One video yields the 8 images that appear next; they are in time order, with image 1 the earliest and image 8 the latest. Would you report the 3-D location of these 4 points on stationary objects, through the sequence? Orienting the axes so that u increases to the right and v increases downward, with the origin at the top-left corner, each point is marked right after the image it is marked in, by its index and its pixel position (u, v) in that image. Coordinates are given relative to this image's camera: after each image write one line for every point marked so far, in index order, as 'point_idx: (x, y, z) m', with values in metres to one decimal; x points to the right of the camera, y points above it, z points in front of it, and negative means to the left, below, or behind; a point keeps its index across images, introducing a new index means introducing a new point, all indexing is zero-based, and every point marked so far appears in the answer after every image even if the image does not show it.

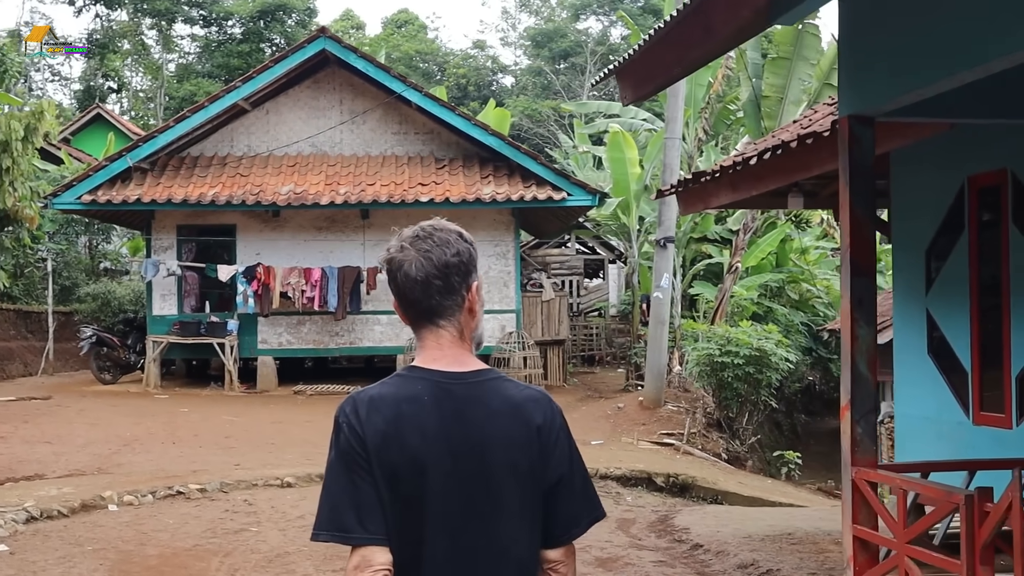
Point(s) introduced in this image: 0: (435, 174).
0: (-1.1, +1.6, +12.3) m
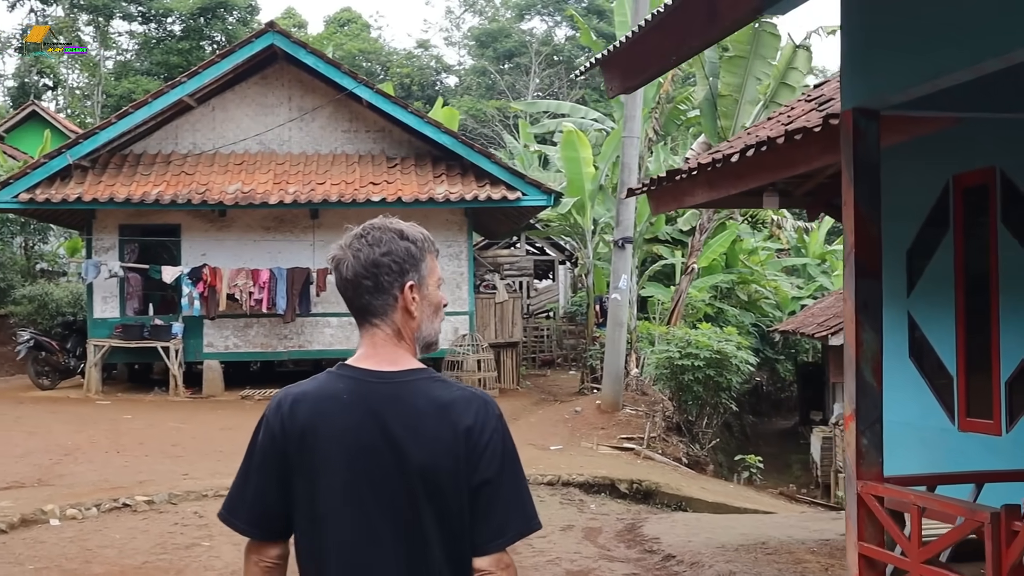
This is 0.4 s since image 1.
0: (-1.7, +1.6, +12.0) m
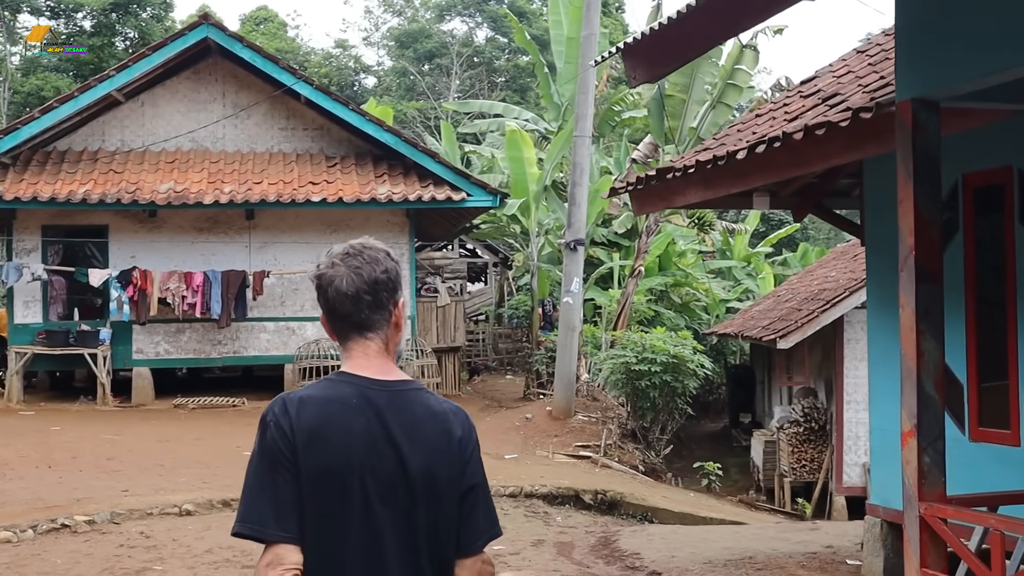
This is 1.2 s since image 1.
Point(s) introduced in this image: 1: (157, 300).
0: (-2.5, +1.5, +11.6) m
1: (-4.4, -0.1, +11.0) m
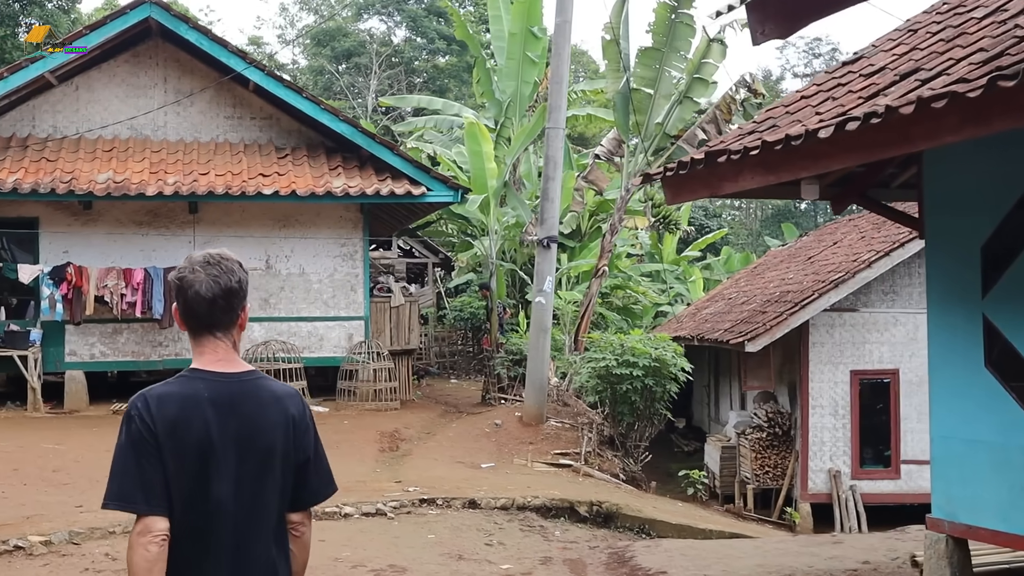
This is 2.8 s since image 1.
0: (-2.9, +1.6, +11.0) m
1: (-4.9, -0.1, +10.2) m
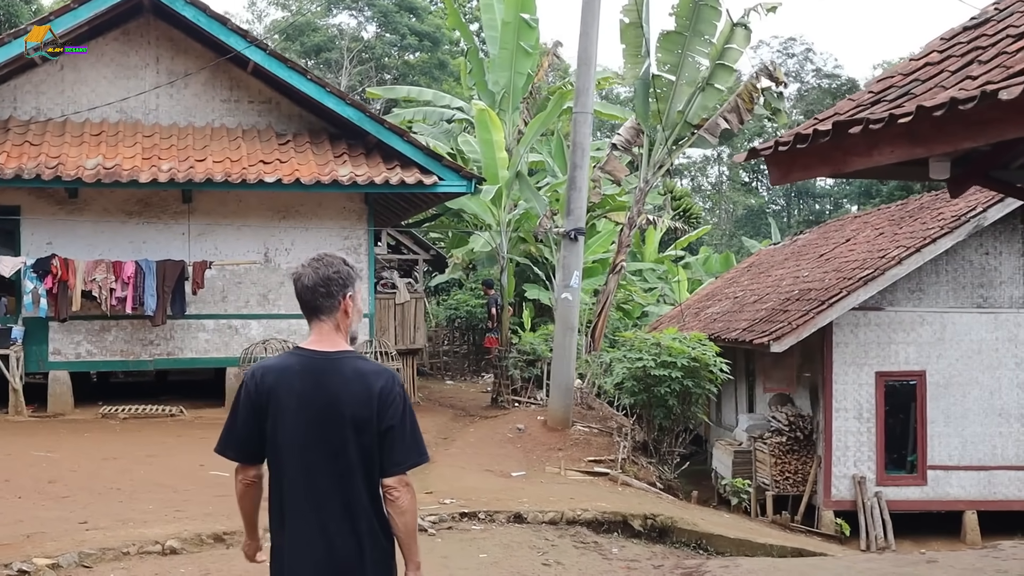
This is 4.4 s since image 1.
0: (-2.8, +1.6, +10.4) m
1: (-4.7, -0.1, +9.5) m
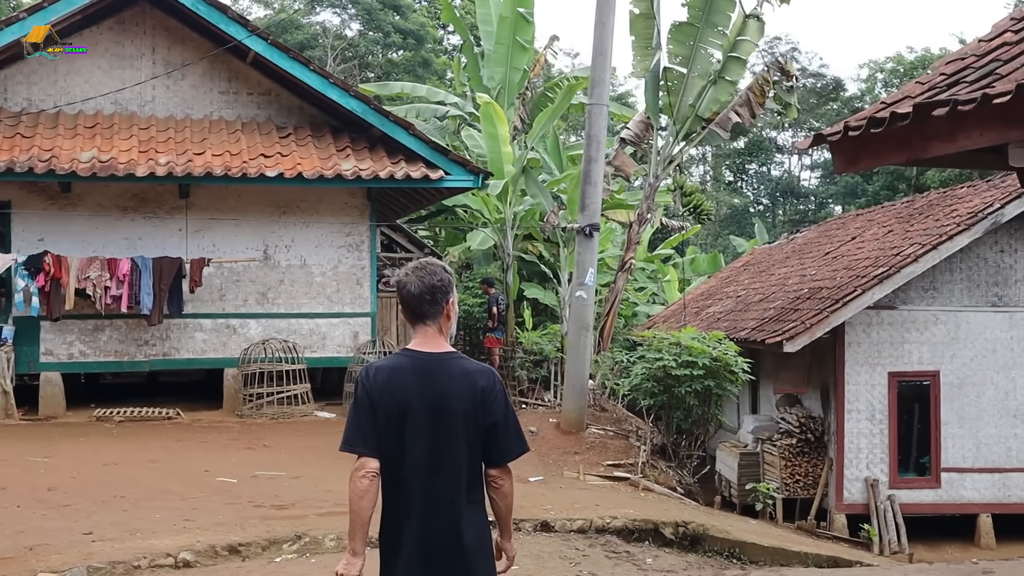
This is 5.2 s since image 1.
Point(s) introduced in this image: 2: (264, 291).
0: (-2.7, +1.6, +10.1) m
1: (-4.6, 0.0, +9.2) m
2: (-2.9, 0.0, +10.2) m
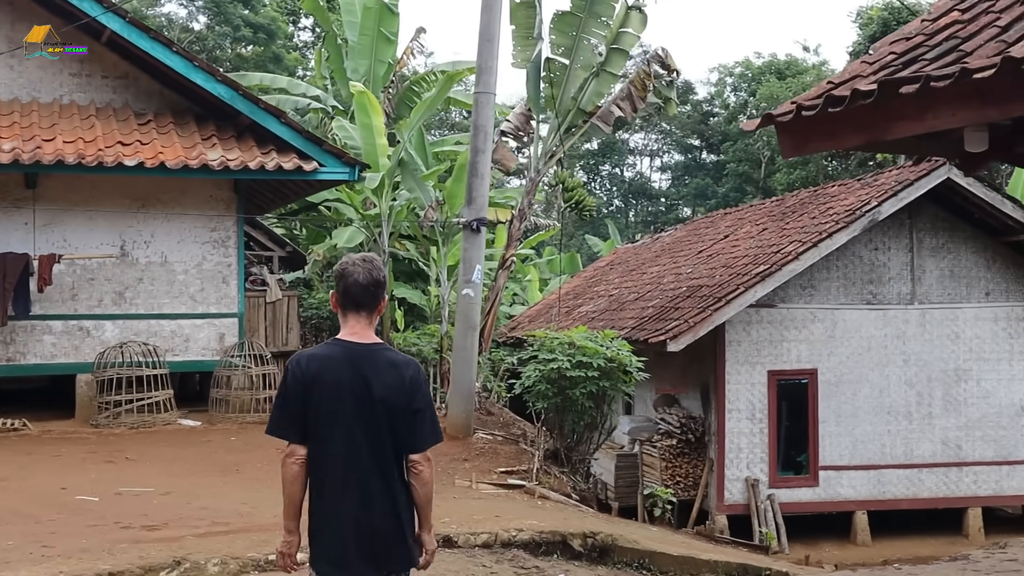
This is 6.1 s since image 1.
0: (-4.0, +1.6, +9.3) m
1: (-5.7, 0.0, +8.1) m
2: (-4.2, 0.0, +9.4) m
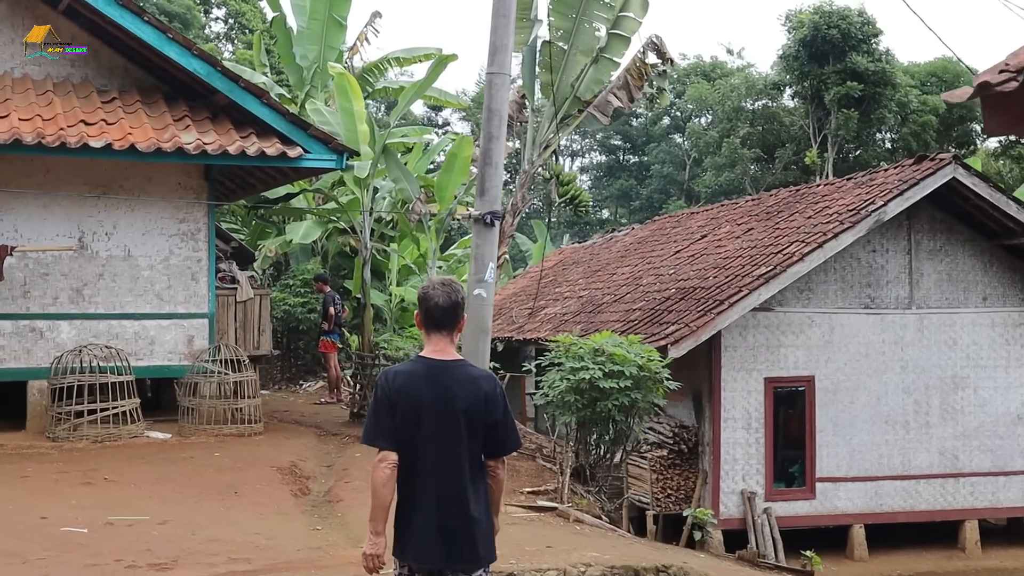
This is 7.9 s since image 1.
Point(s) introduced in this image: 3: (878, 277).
0: (-3.9, +1.7, +8.4) m
1: (-5.5, 0.0, +7.0) m
2: (-4.1, 0.0, +8.4) m
3: (+4.3, +0.1, +10.4) m
